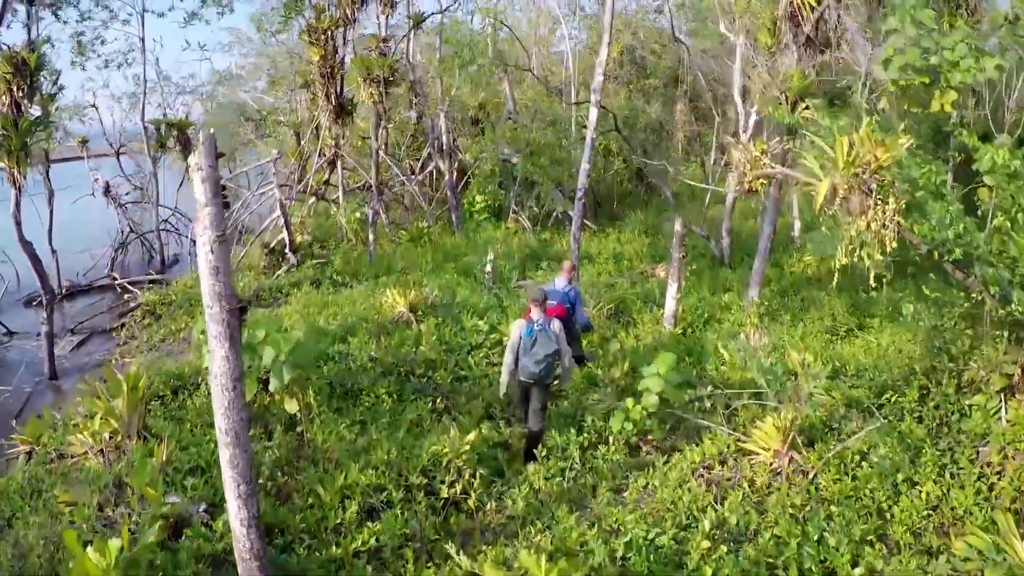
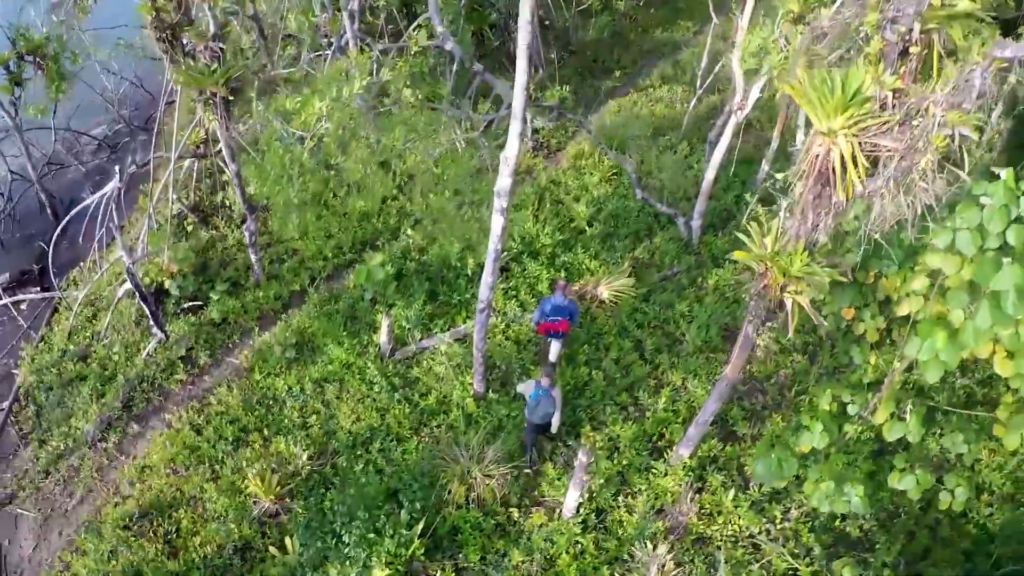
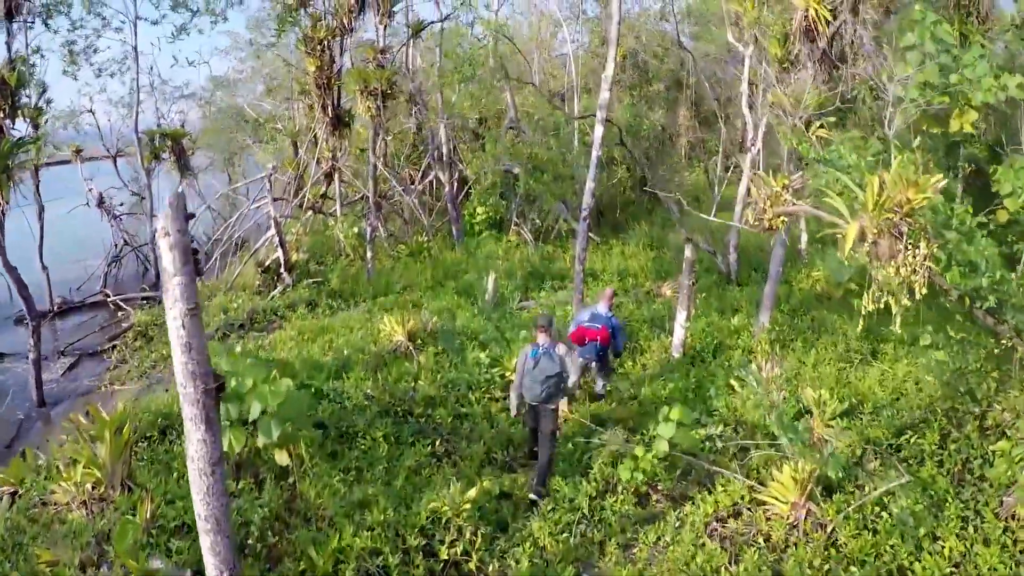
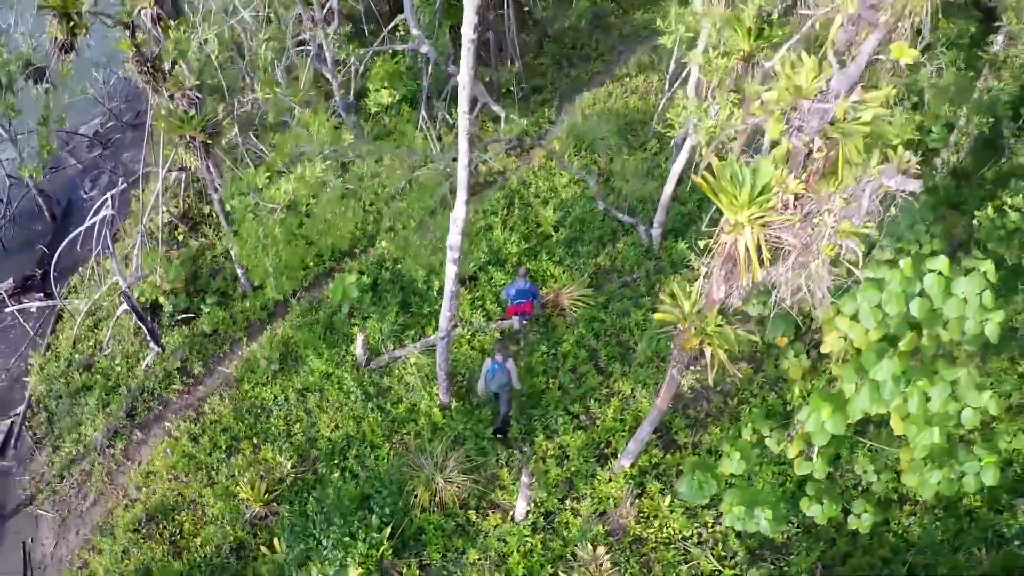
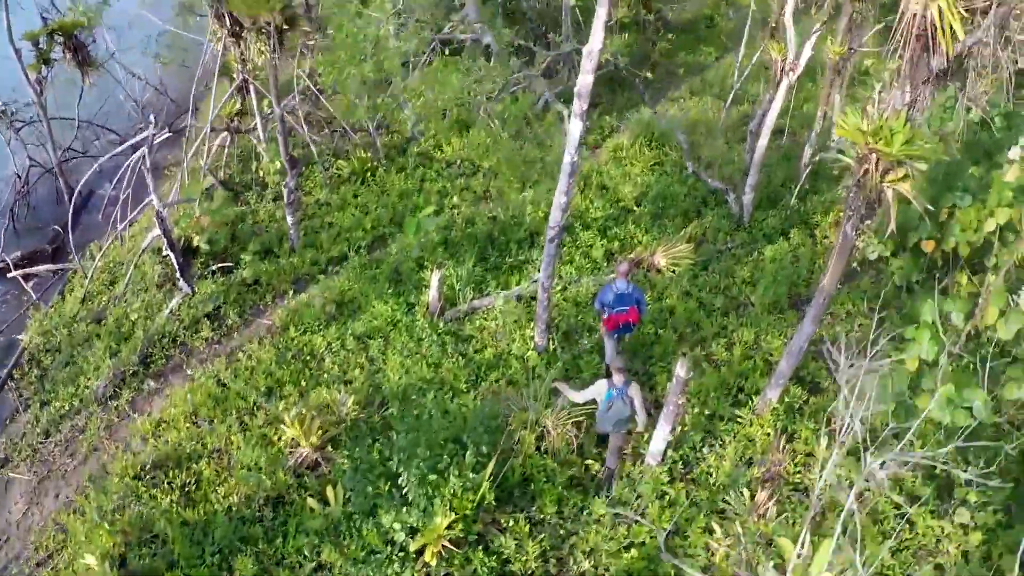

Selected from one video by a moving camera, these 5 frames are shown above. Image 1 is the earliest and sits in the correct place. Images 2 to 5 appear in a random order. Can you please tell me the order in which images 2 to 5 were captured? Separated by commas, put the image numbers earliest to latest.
3, 5, 2, 4
